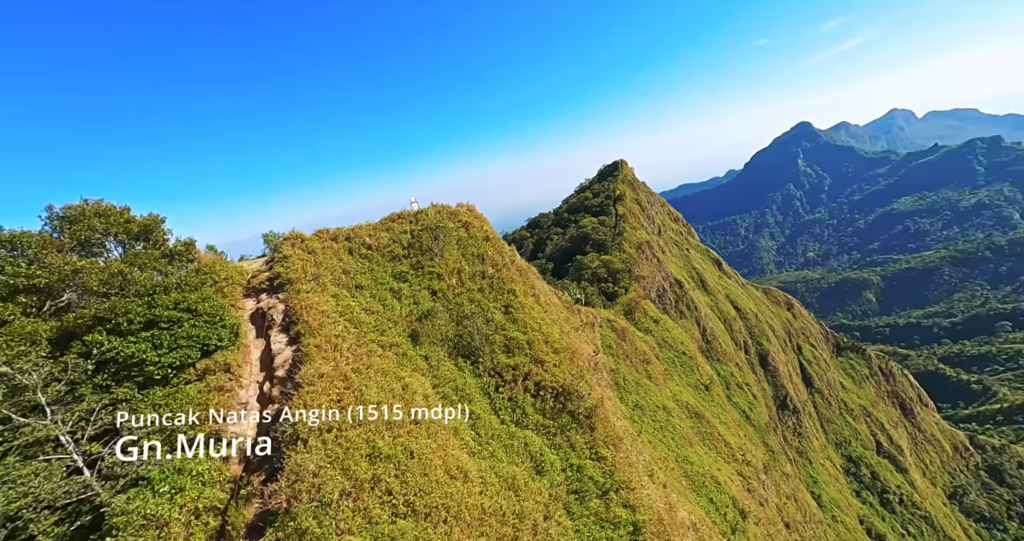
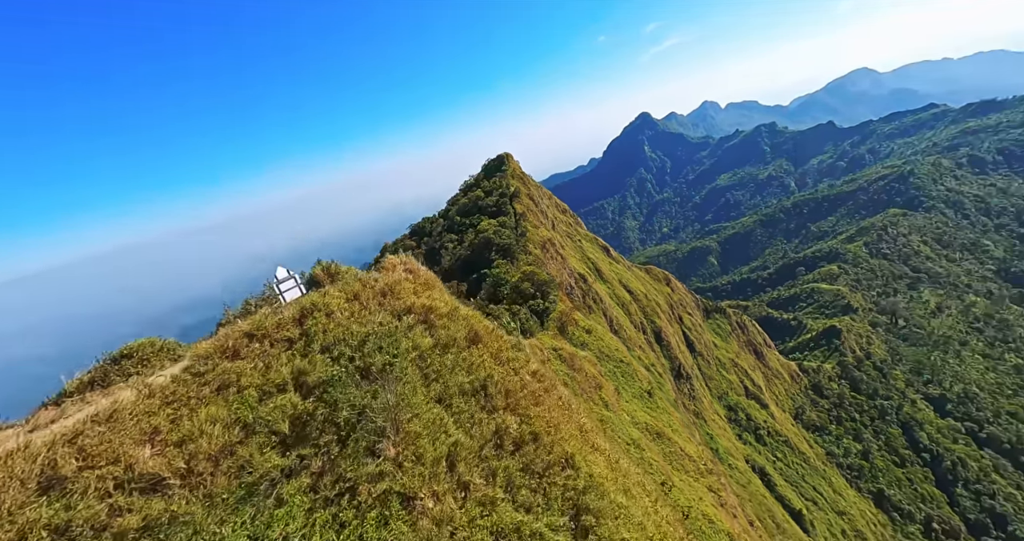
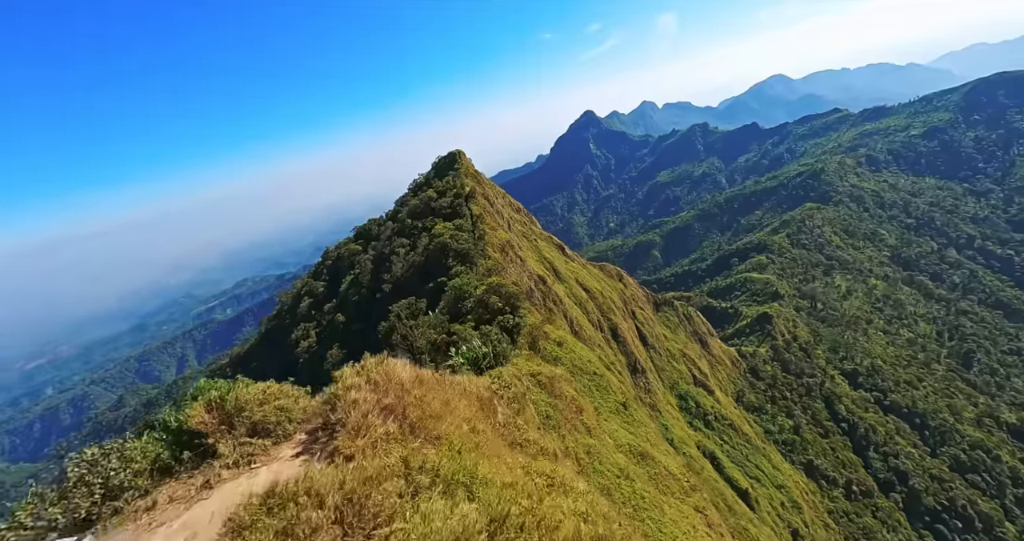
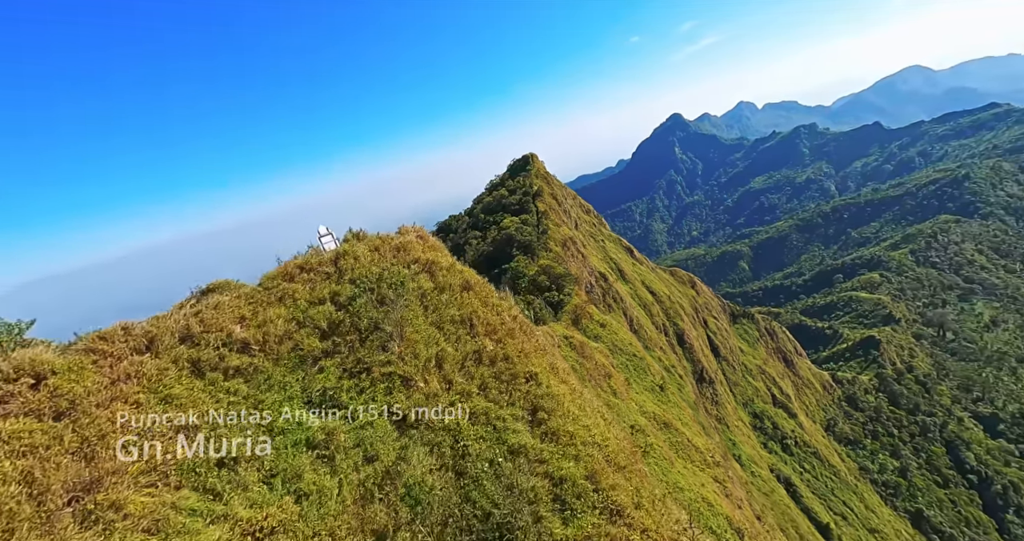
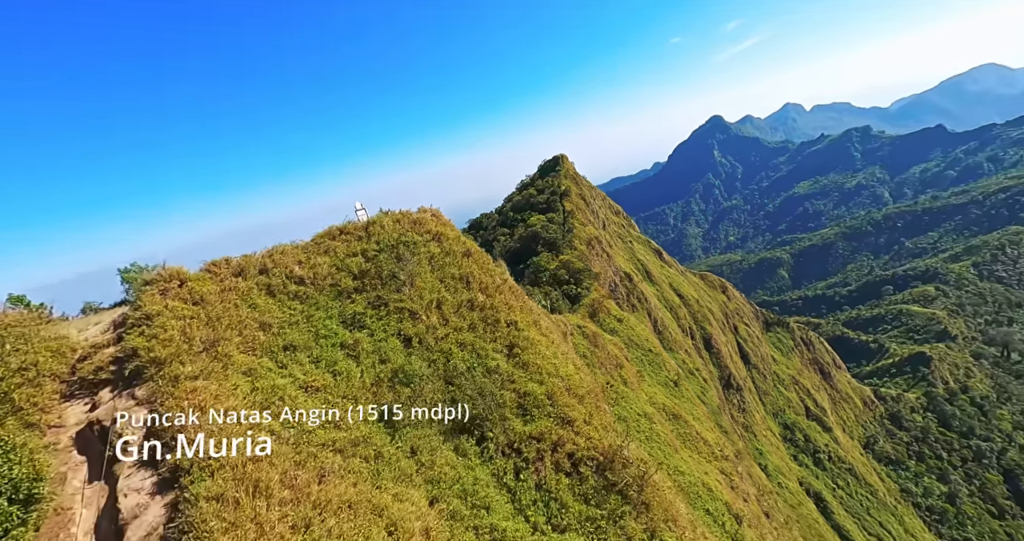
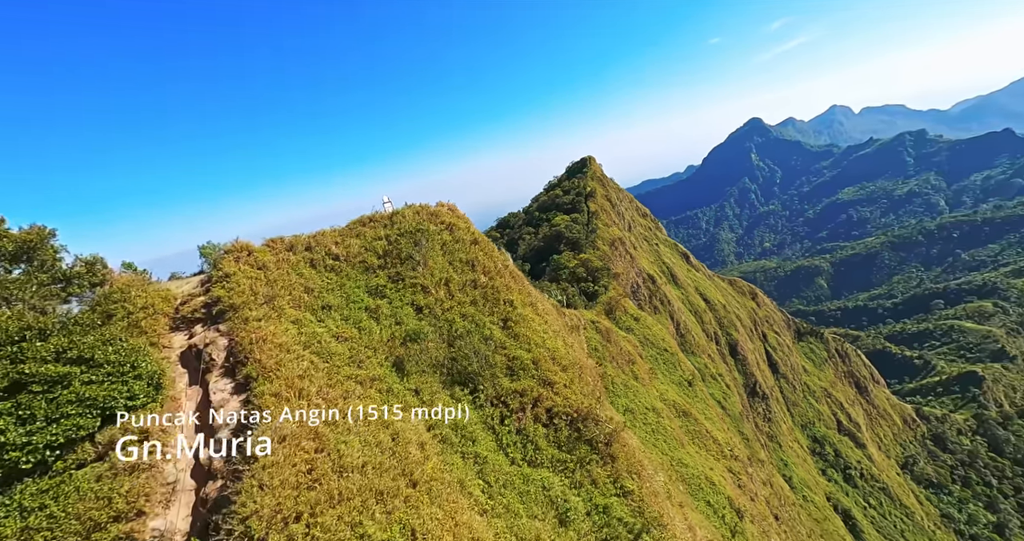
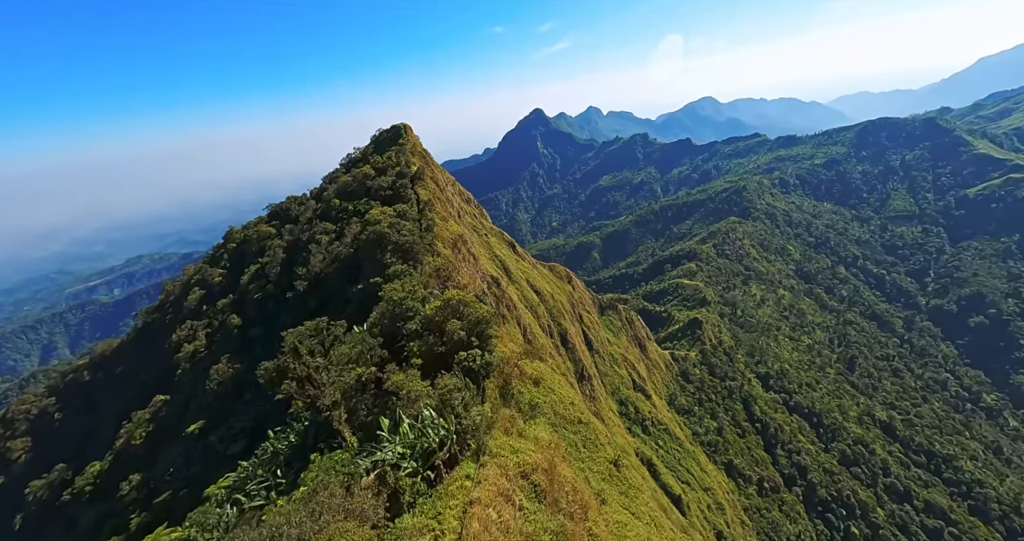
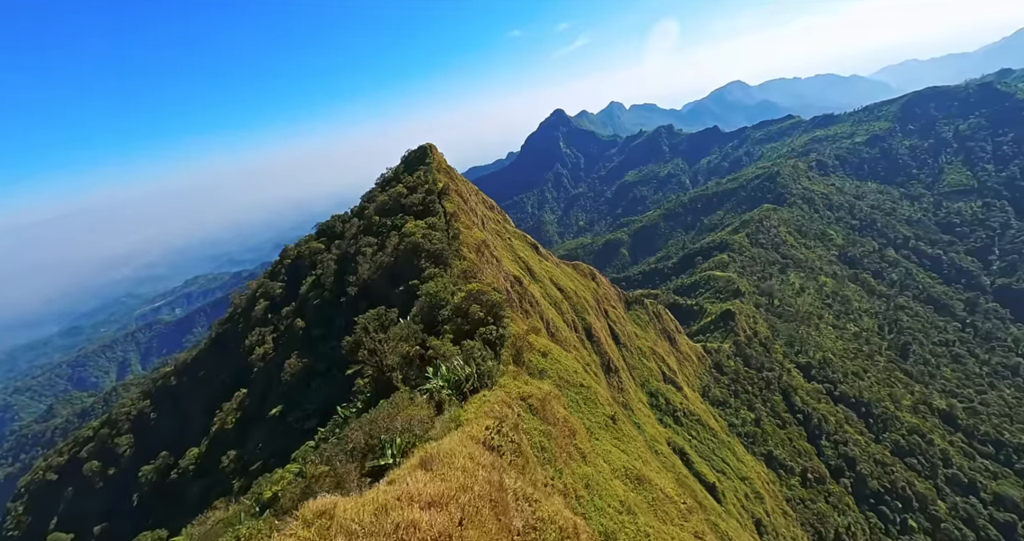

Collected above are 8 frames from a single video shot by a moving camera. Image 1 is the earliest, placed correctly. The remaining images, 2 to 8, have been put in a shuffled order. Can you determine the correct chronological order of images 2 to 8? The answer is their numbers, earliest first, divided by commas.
6, 5, 4, 2, 3, 8, 7
